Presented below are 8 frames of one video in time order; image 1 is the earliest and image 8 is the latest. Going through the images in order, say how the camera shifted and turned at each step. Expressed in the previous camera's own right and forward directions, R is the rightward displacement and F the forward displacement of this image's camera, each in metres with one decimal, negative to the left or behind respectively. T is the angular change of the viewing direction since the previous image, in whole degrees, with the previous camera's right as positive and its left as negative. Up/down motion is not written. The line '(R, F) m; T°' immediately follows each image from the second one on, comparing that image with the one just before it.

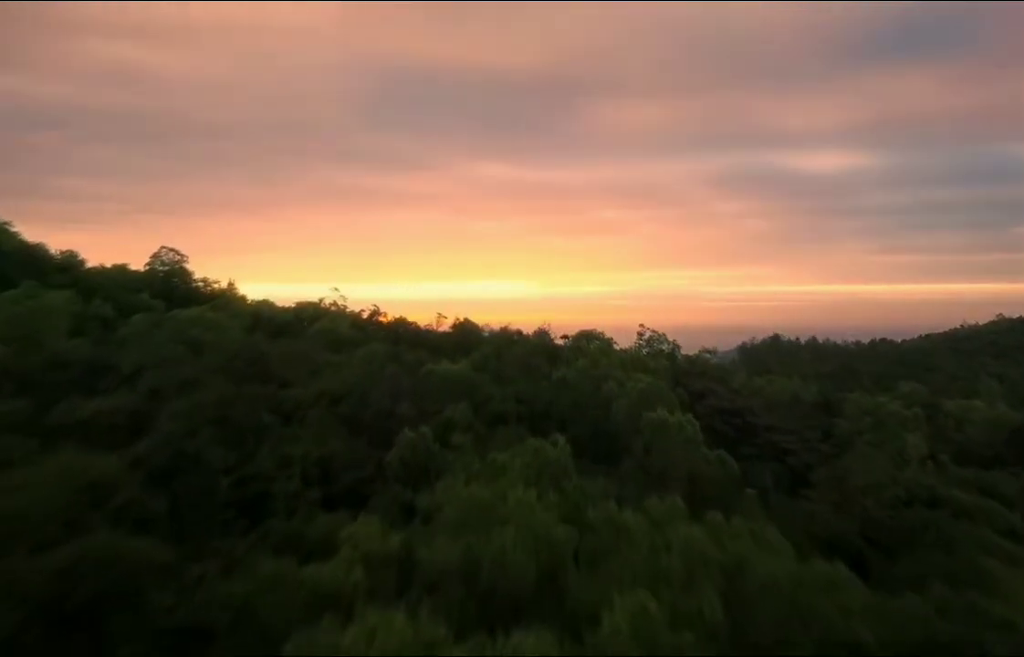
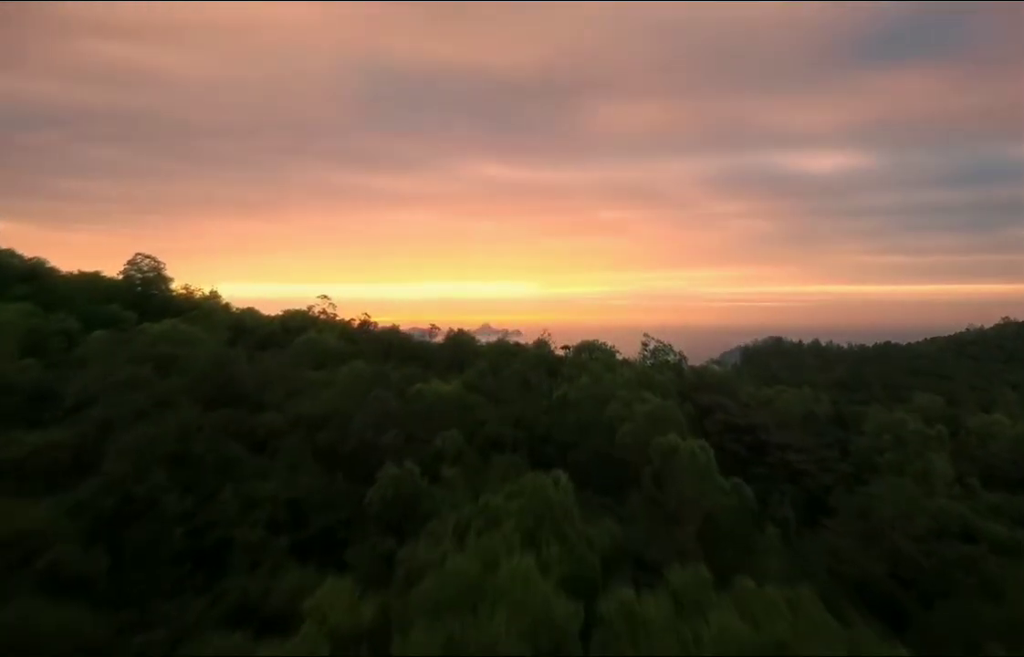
(+0.1, +0.9) m; 0°
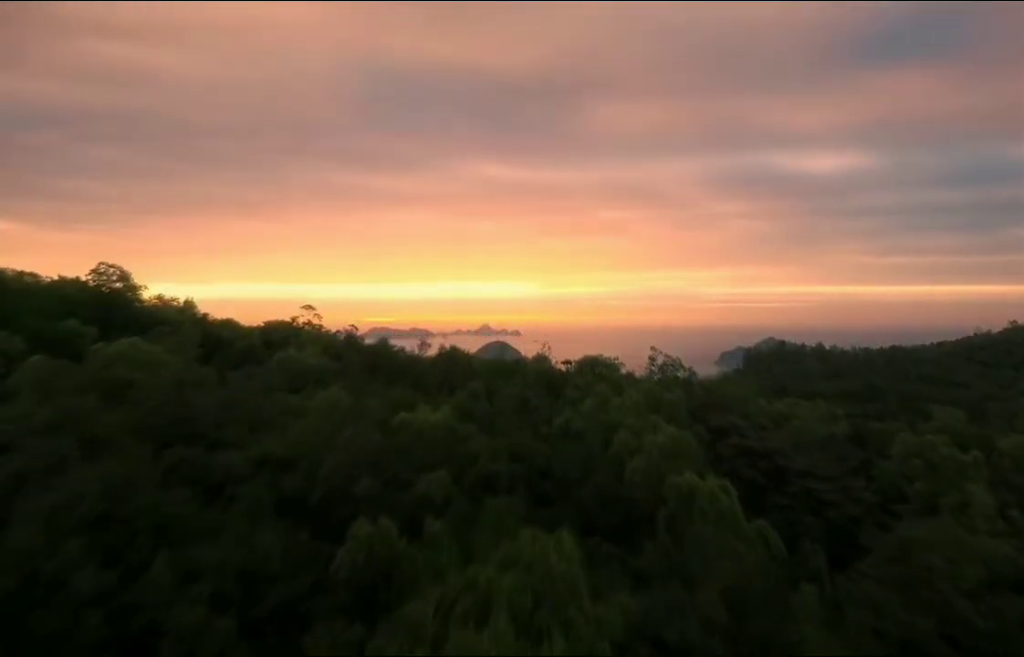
(+0.1, +1.2) m; 0°
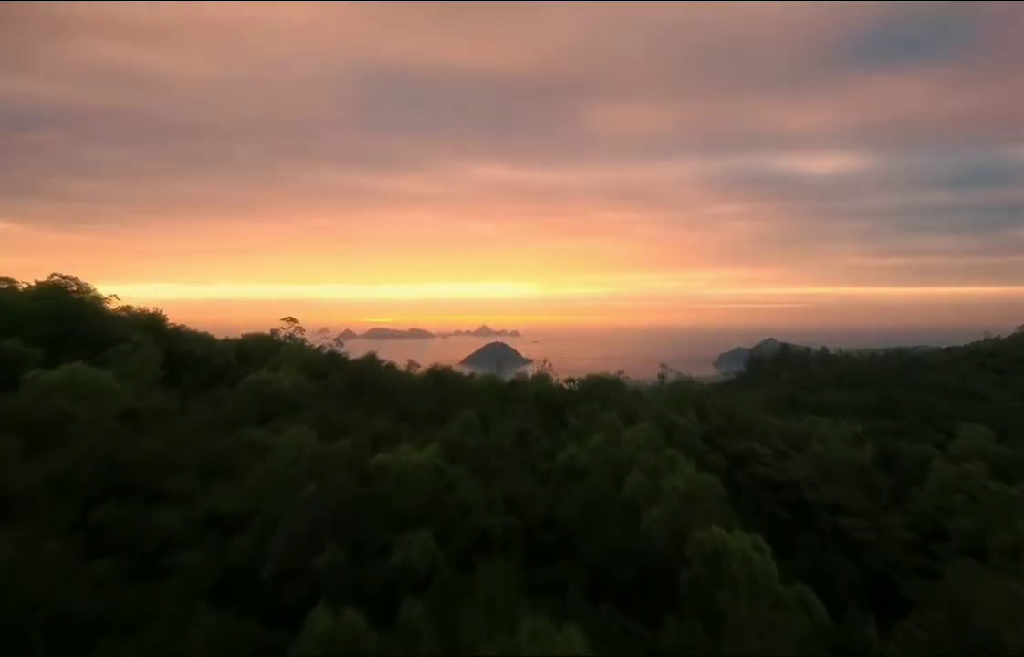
(+0.1, +1.3) m; 0°
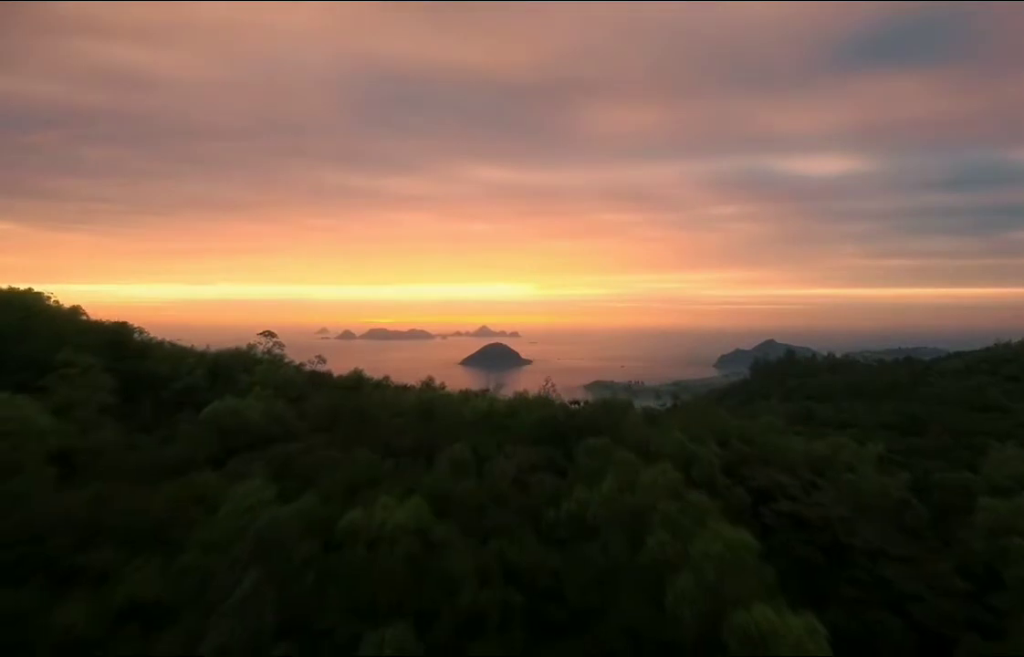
(0.0, +1.4) m; 0°
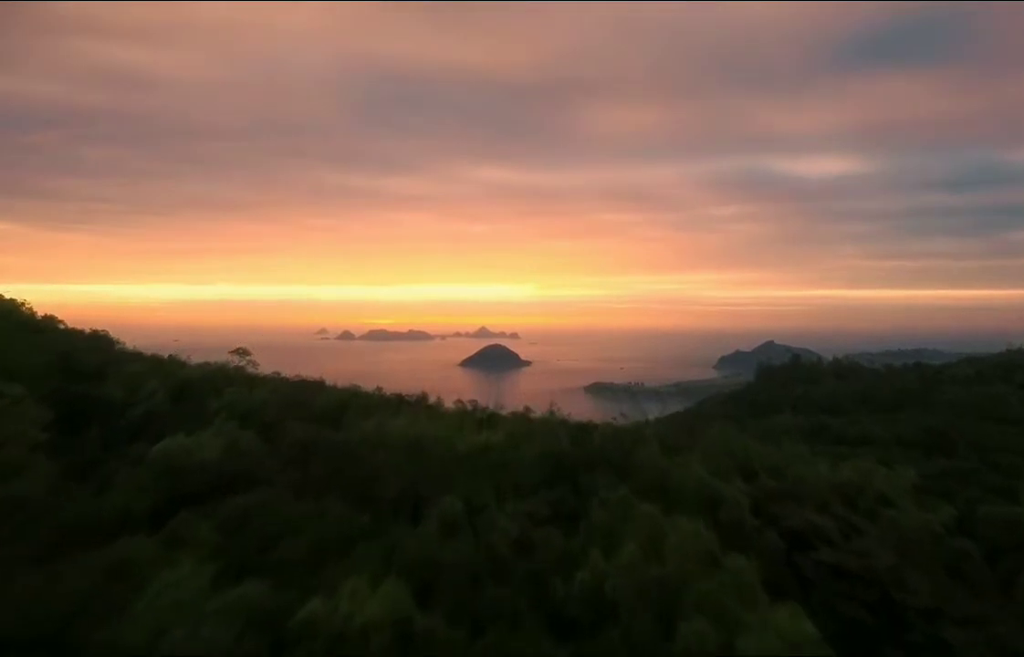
(0.0, +1.4) m; 0°
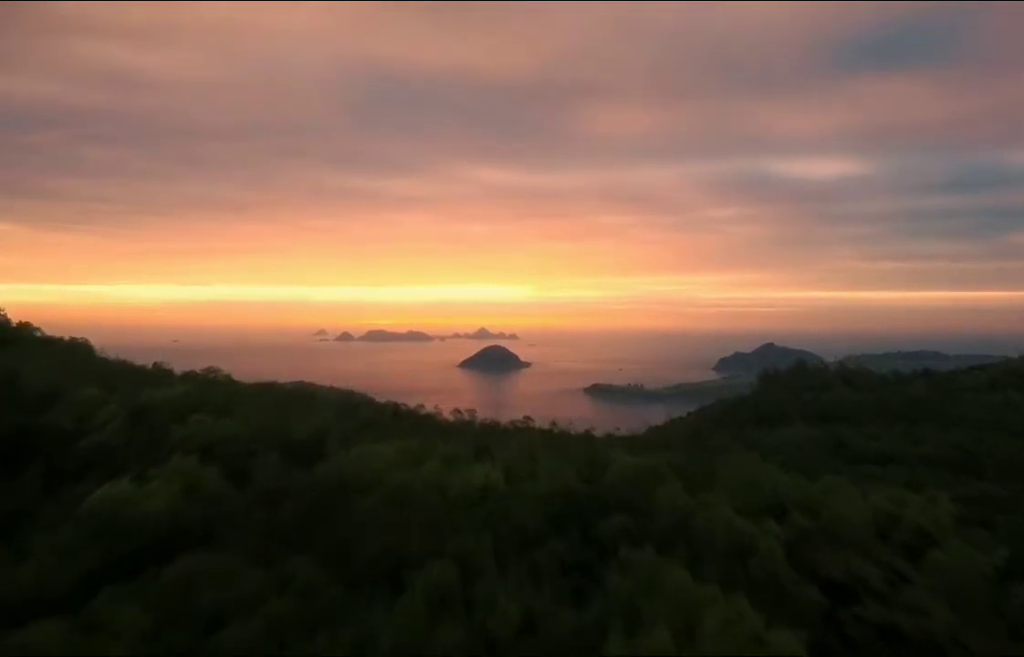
(-0.1, +1.3) m; 0°
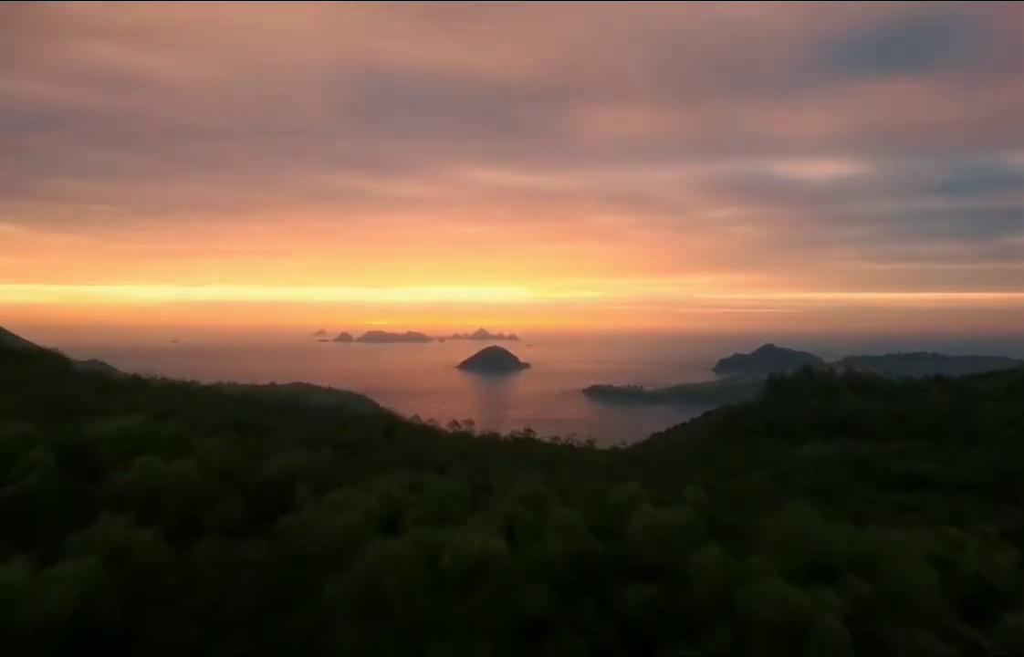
(-0.1, +1.6) m; 0°
